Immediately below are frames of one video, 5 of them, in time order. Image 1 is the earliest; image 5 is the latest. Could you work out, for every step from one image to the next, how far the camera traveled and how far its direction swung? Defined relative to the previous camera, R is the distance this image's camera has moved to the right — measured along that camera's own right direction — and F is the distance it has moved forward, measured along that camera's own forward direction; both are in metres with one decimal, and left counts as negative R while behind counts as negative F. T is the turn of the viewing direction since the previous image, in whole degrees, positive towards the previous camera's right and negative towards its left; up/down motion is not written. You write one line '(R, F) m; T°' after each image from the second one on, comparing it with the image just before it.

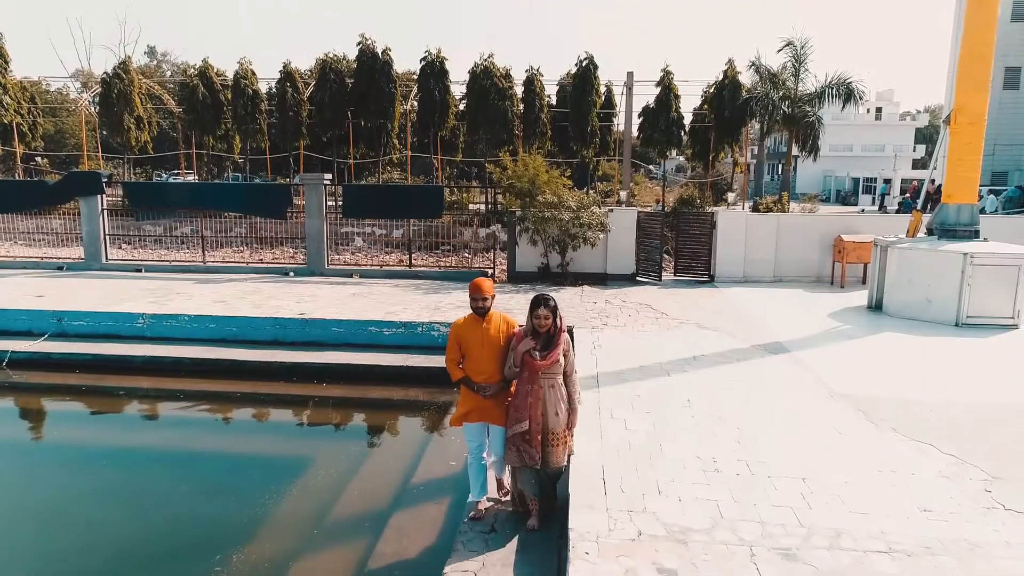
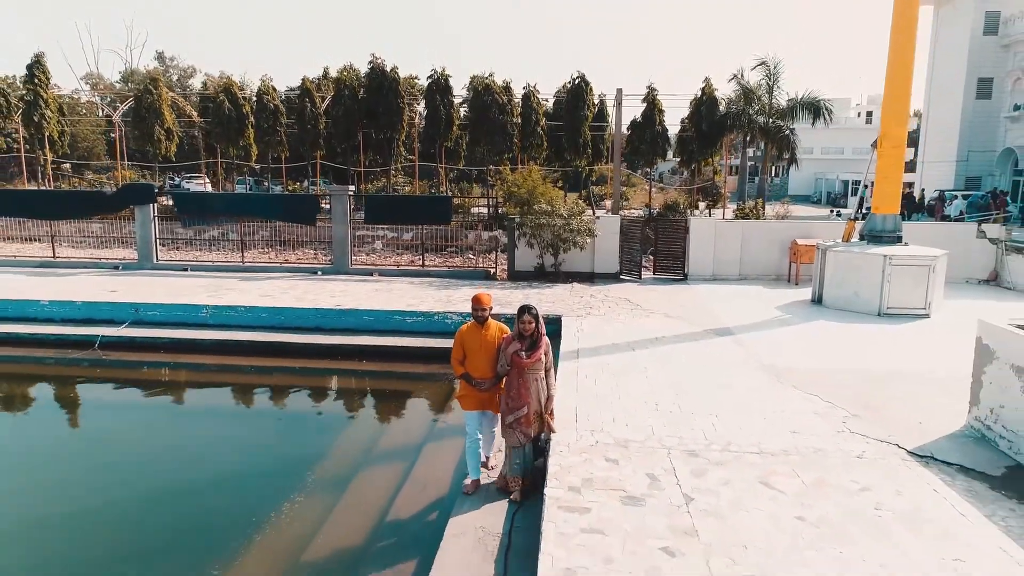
(0.0, -1.6) m; 0°
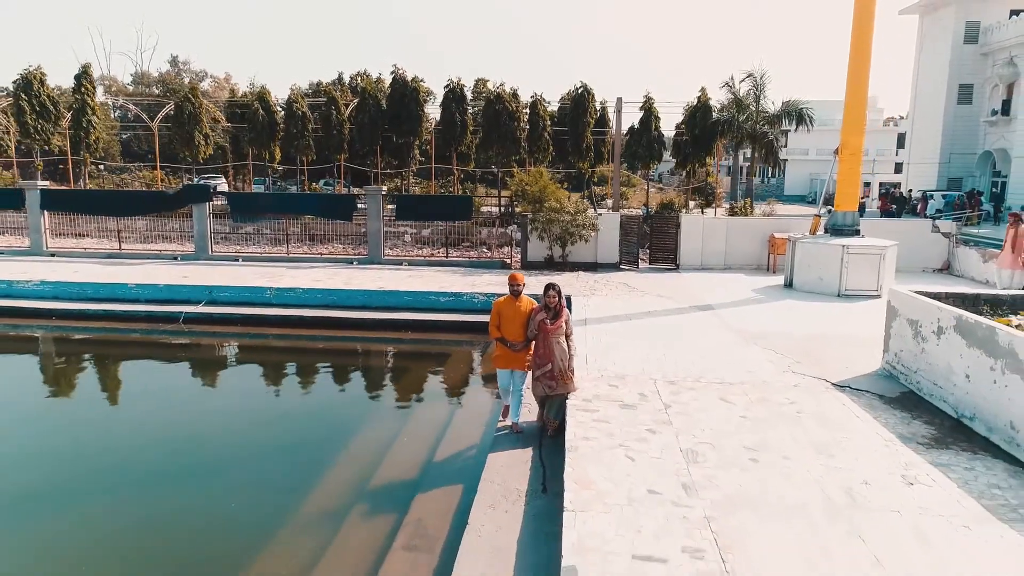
(-0.3, -1.7) m; 0°
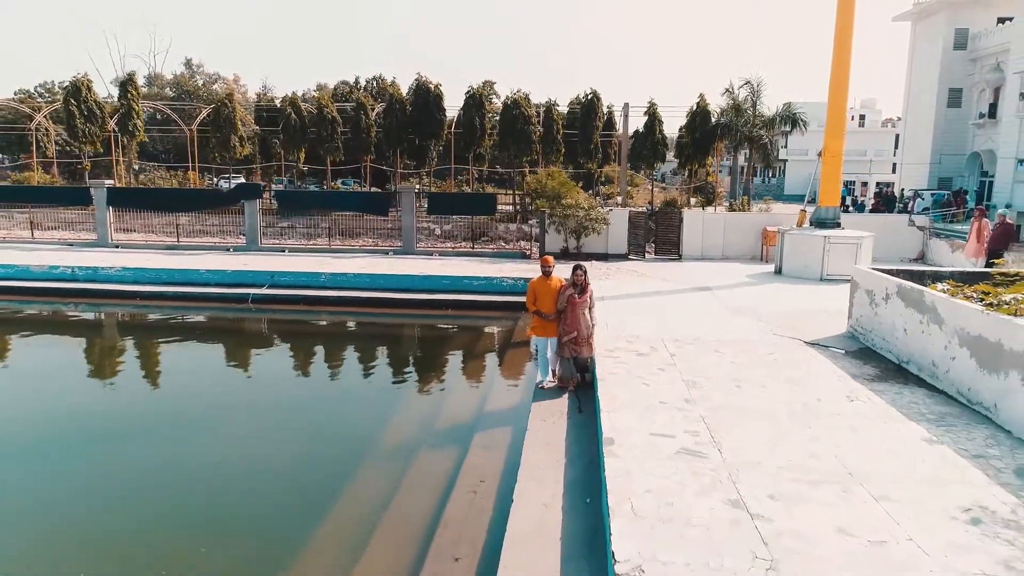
(-0.4, -1.6) m; 0°
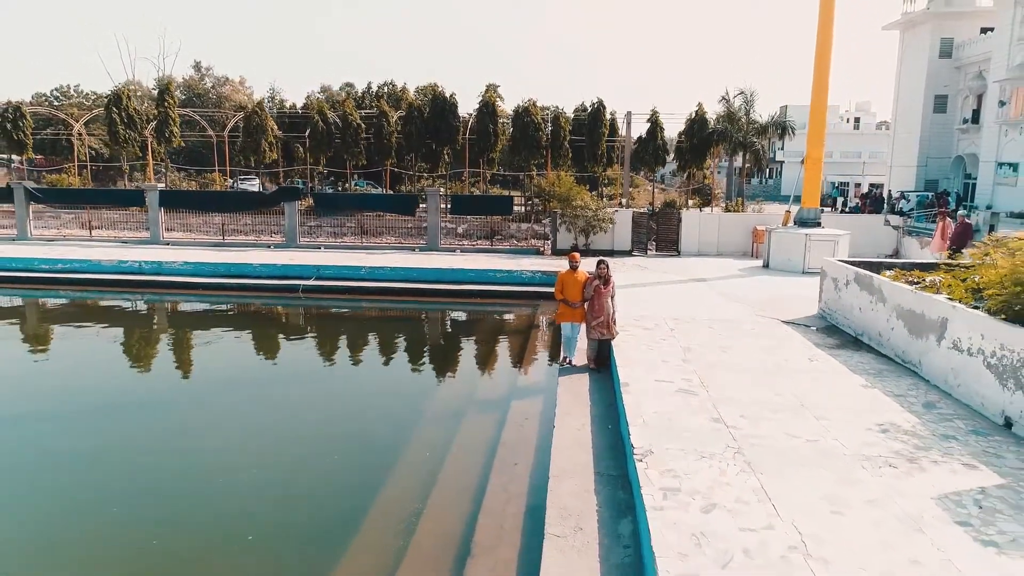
(-0.4, -1.7) m; 0°
